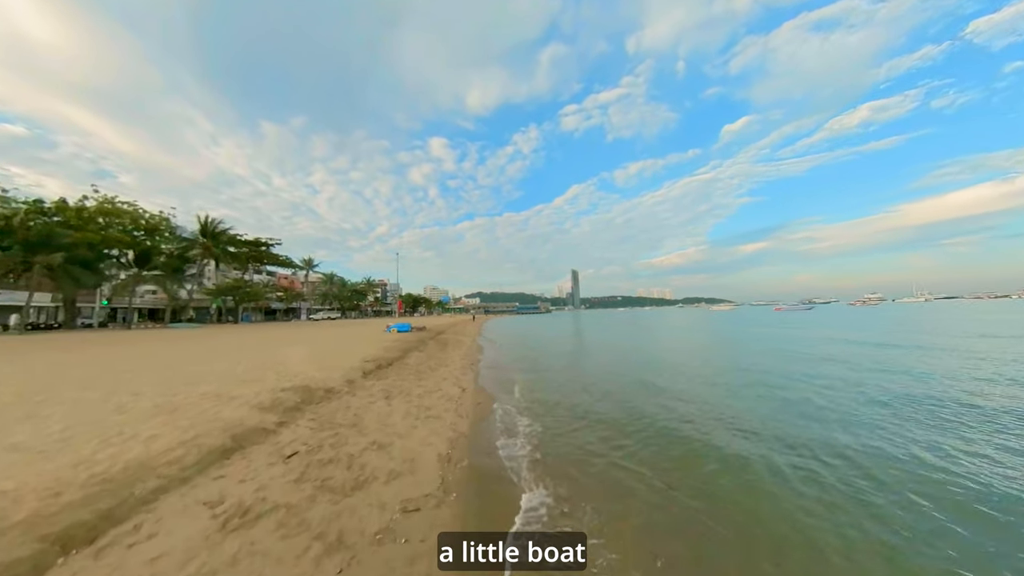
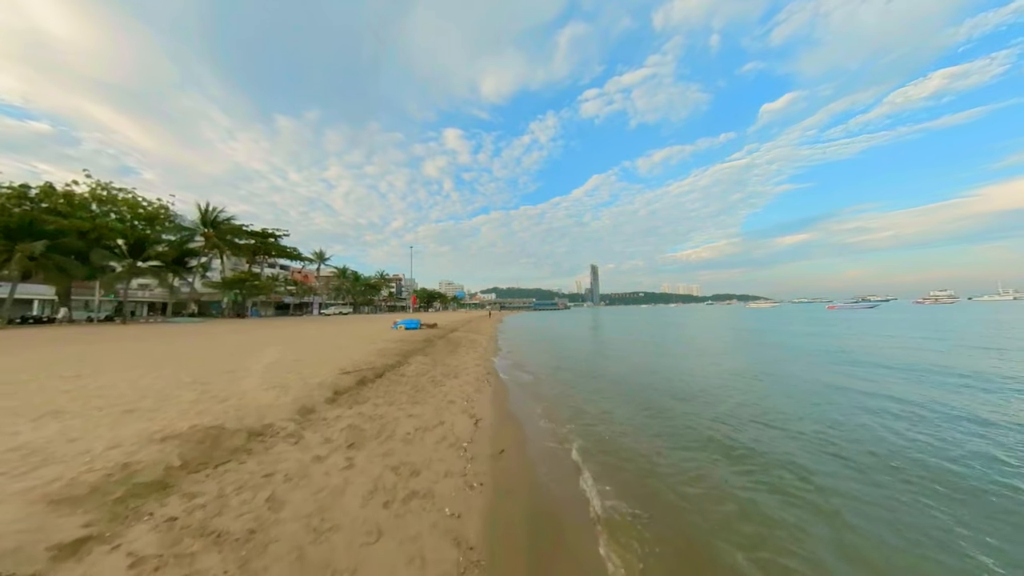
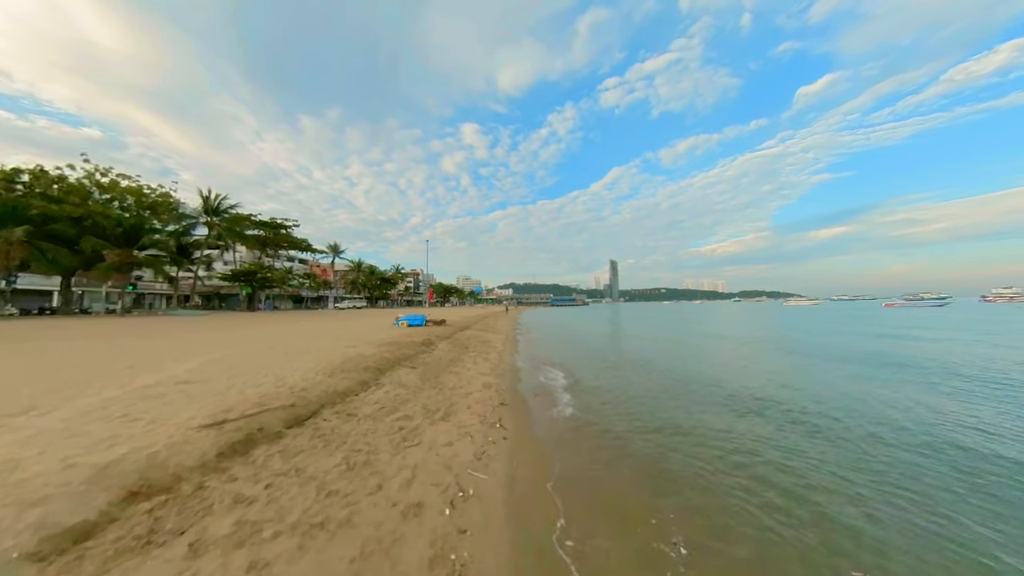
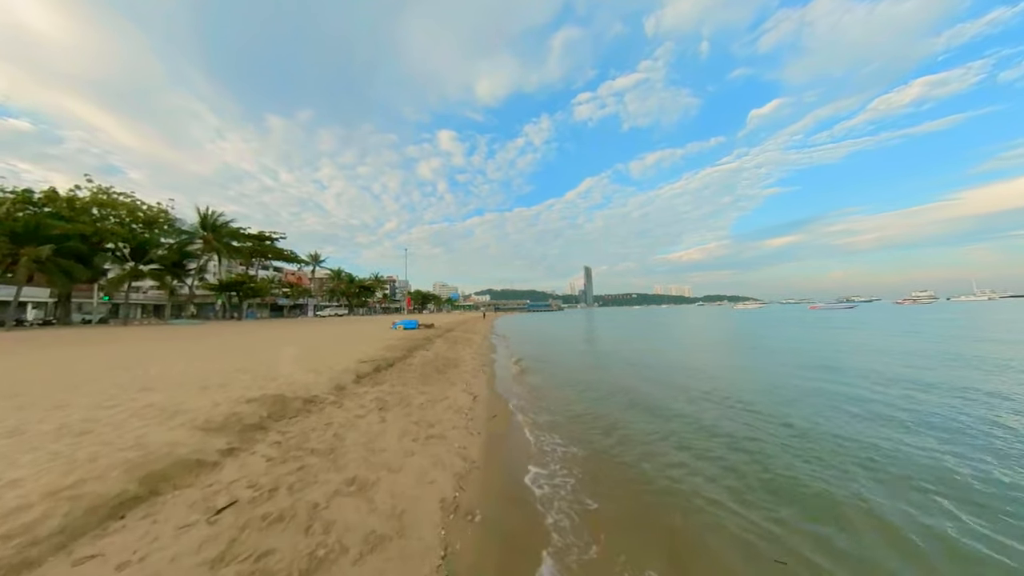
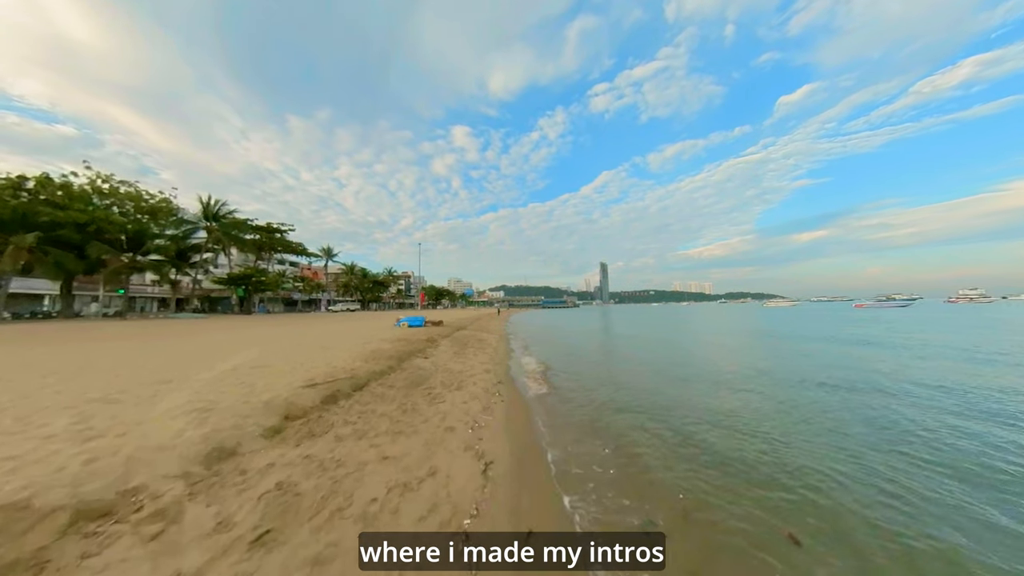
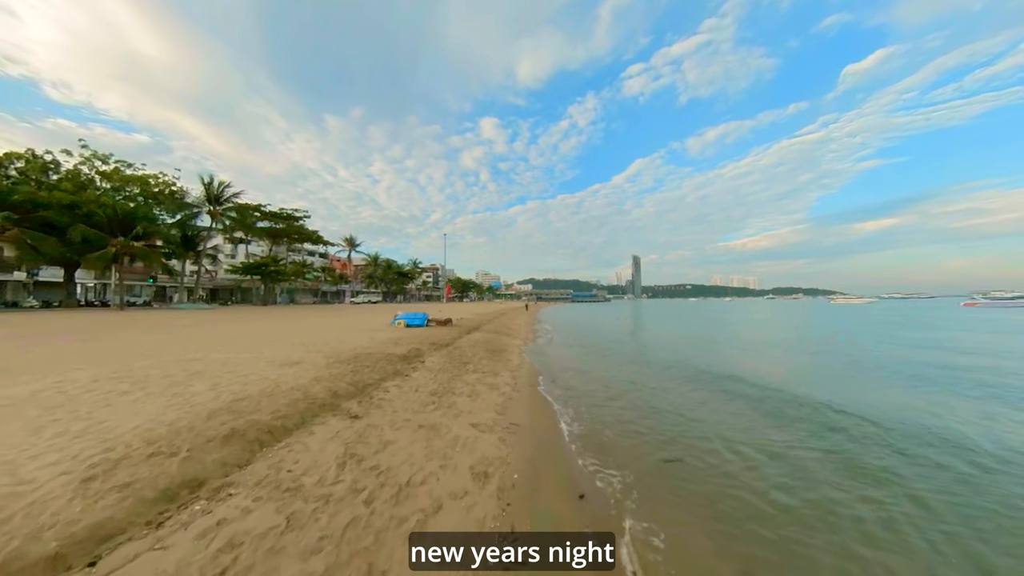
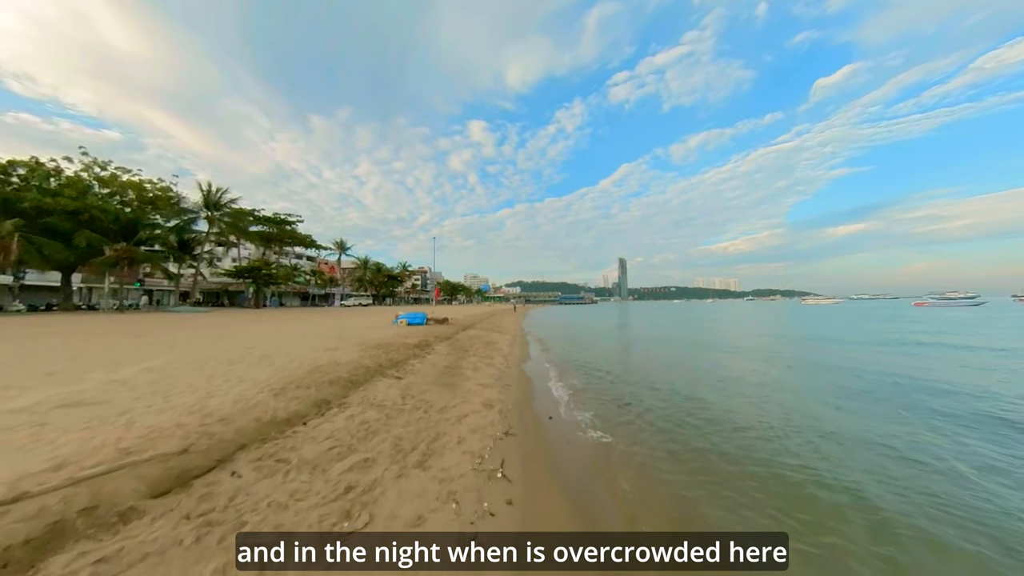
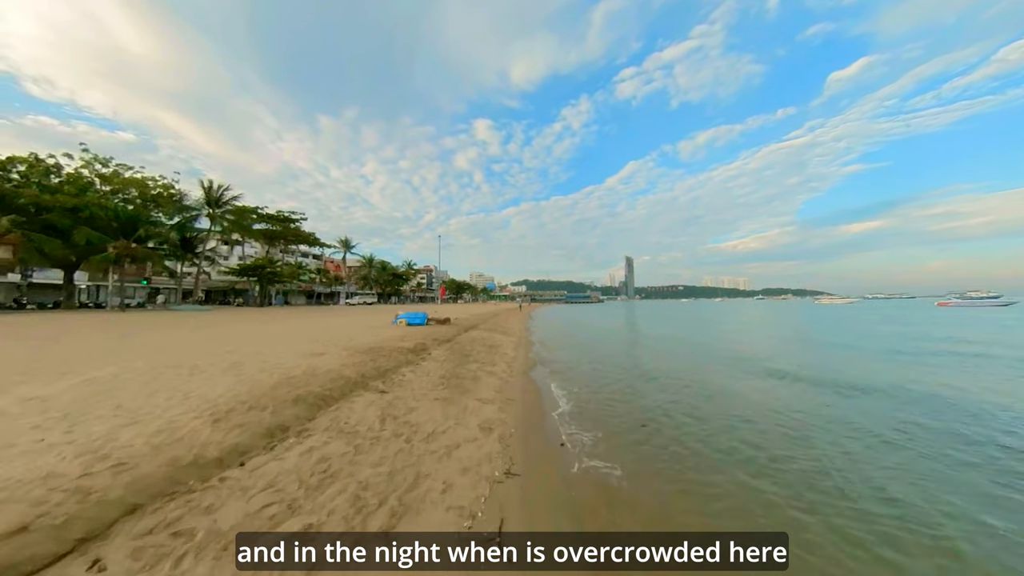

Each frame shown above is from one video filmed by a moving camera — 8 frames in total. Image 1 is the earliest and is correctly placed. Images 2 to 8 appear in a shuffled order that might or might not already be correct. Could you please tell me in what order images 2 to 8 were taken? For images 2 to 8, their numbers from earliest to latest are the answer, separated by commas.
4, 2, 5, 3, 7, 8, 6
